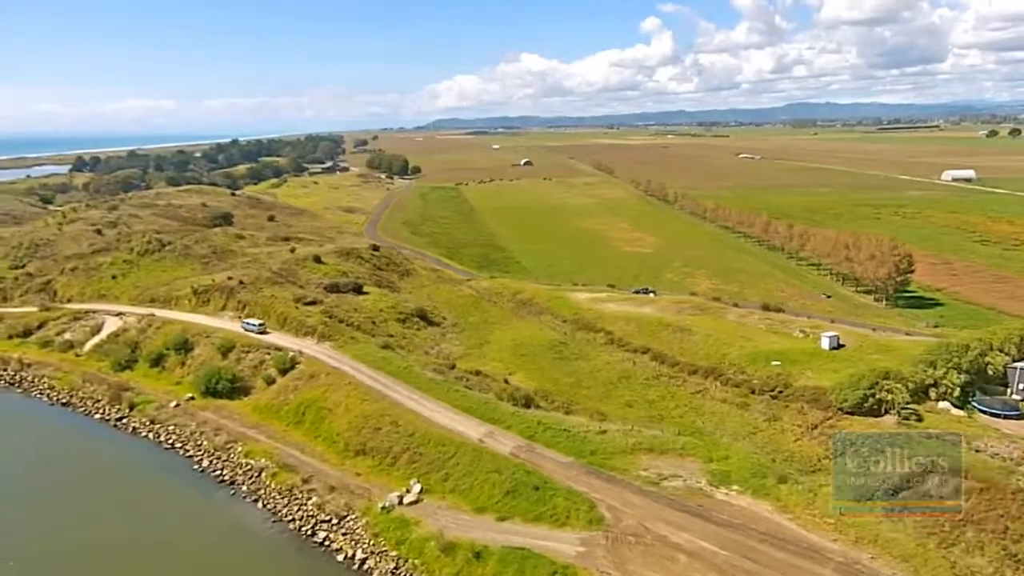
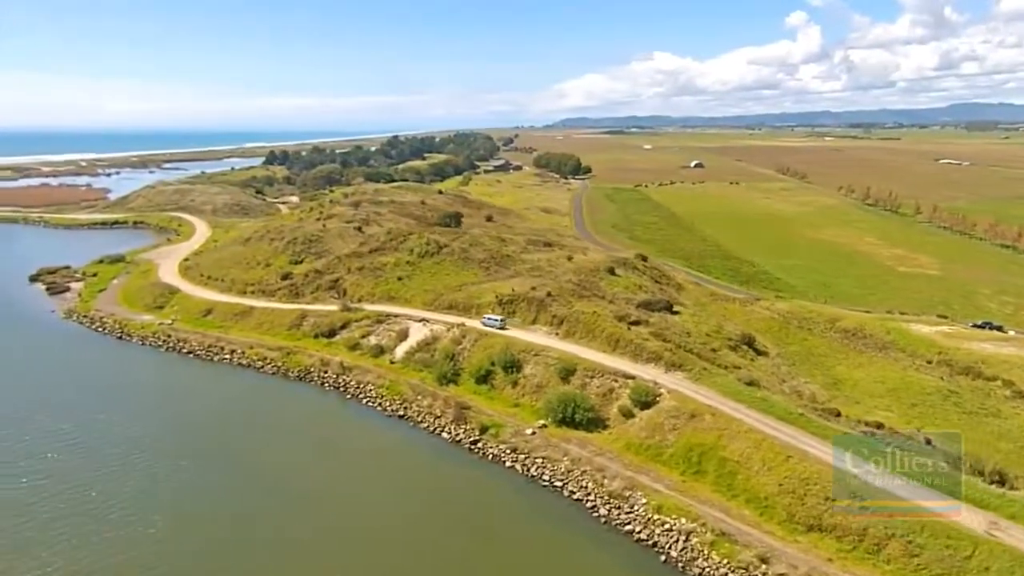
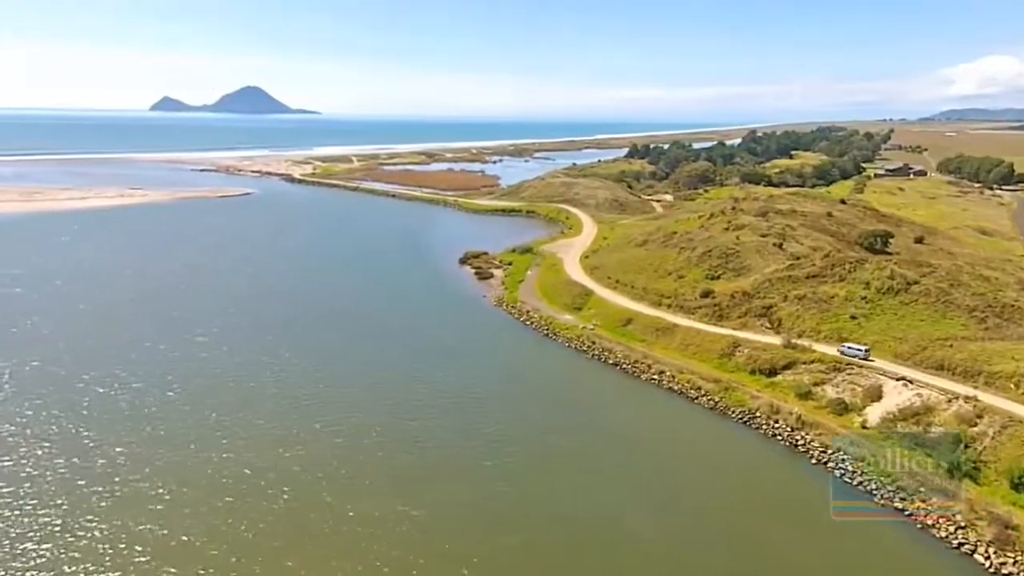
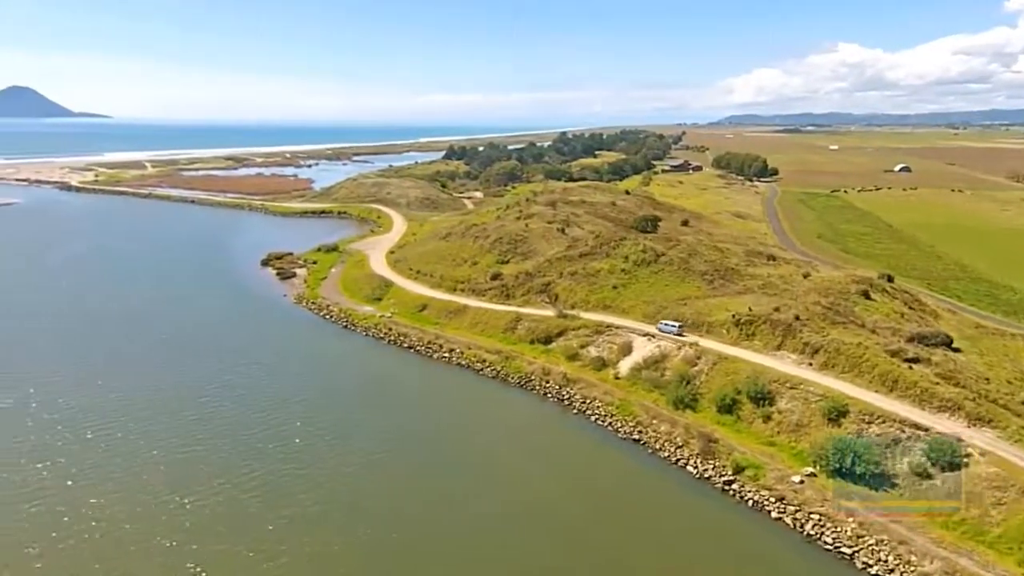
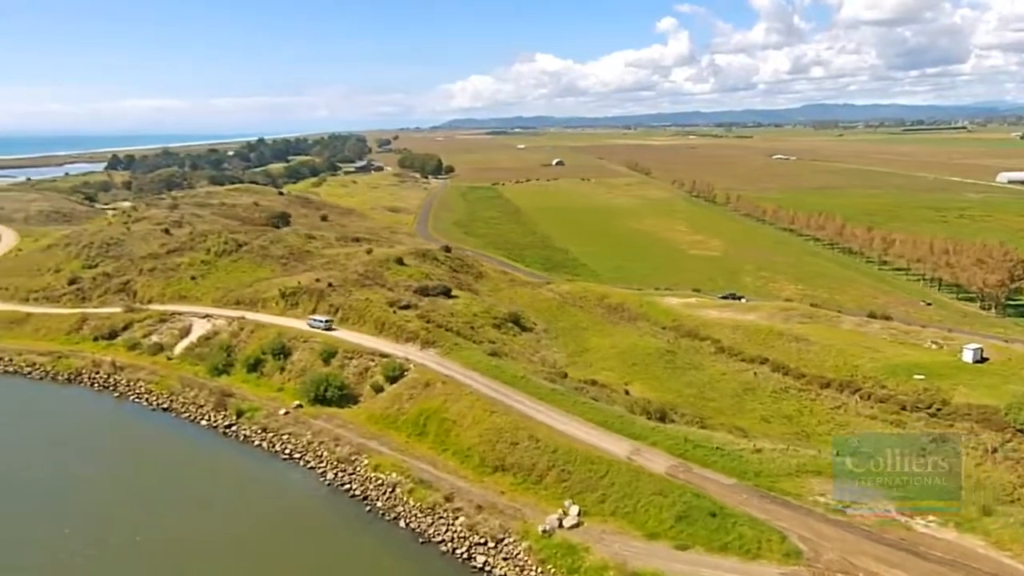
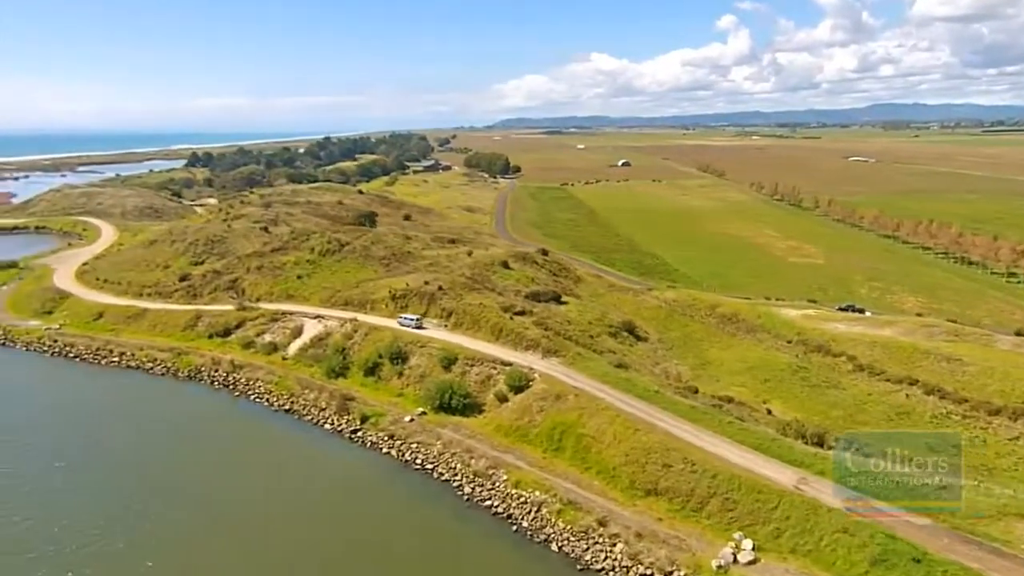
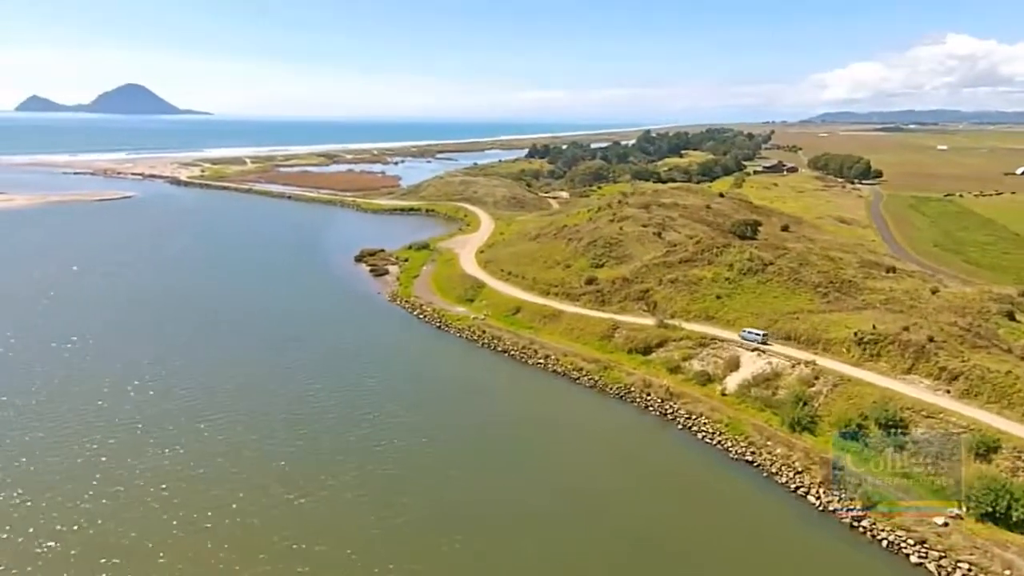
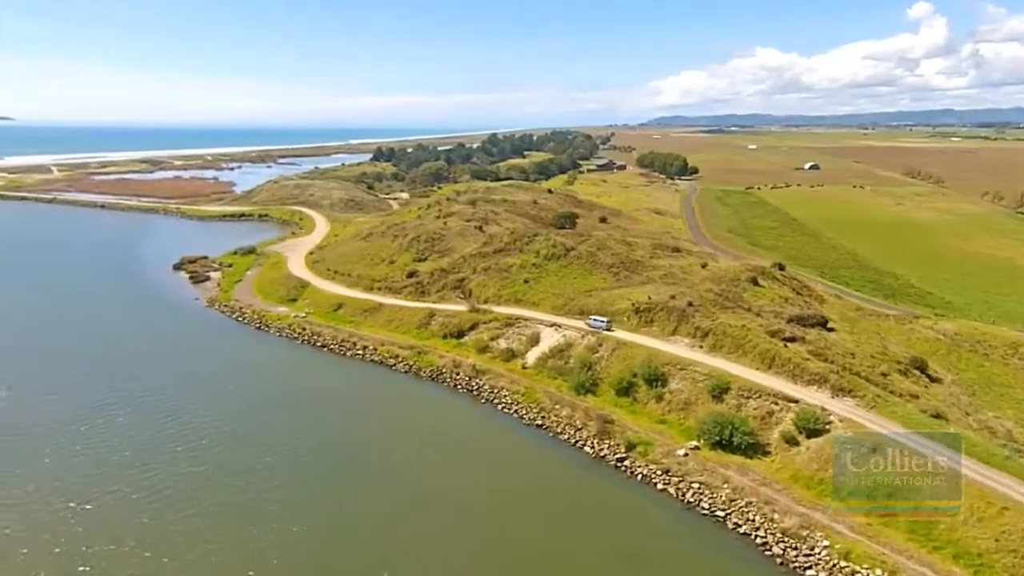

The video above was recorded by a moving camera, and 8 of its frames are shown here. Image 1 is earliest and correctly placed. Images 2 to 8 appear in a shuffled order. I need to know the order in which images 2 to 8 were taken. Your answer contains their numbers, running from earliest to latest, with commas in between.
5, 6, 2, 8, 4, 7, 3
